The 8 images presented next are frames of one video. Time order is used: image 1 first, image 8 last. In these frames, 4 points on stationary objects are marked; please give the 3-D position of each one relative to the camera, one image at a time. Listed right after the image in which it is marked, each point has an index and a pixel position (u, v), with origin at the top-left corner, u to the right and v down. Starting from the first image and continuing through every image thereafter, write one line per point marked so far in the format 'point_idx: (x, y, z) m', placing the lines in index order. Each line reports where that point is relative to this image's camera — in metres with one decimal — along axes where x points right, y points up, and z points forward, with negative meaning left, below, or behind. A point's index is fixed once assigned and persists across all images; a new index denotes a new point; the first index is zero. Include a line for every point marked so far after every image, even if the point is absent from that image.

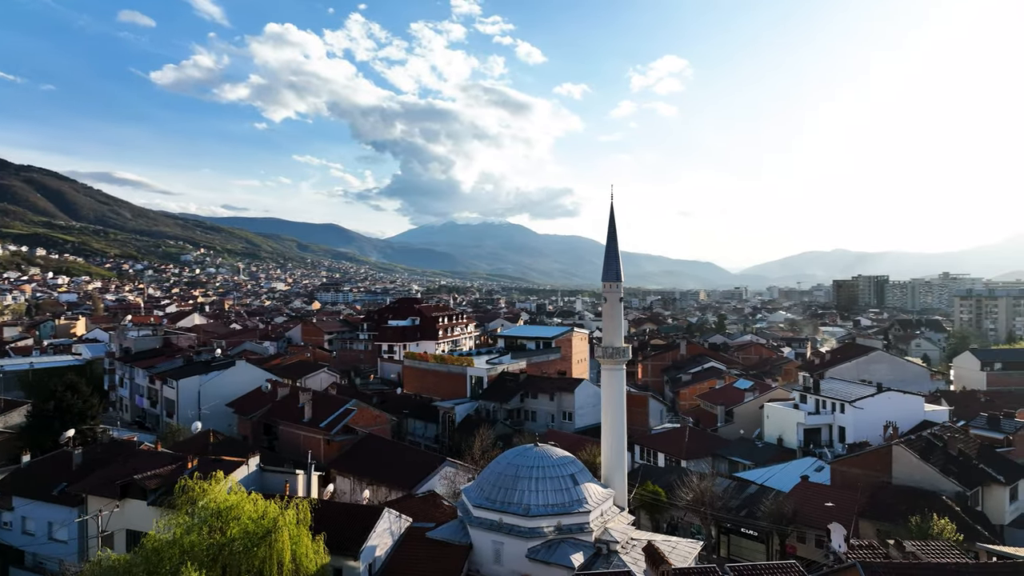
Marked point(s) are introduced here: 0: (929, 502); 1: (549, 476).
0: (+13.2, -6.8, +20.0) m
1: (+1.1, -5.2, +17.8) m
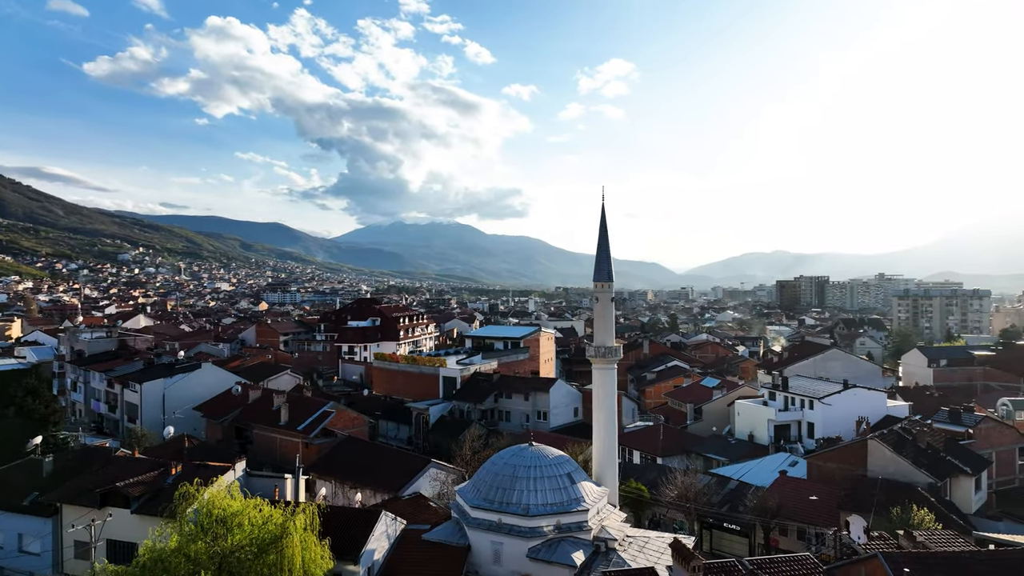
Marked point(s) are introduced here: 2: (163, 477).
0: (+13.0, -6.8, +20.8) m
1: (+1.0, -5.2, +17.8) m
2: (-9.9, -5.4, +18.2) m
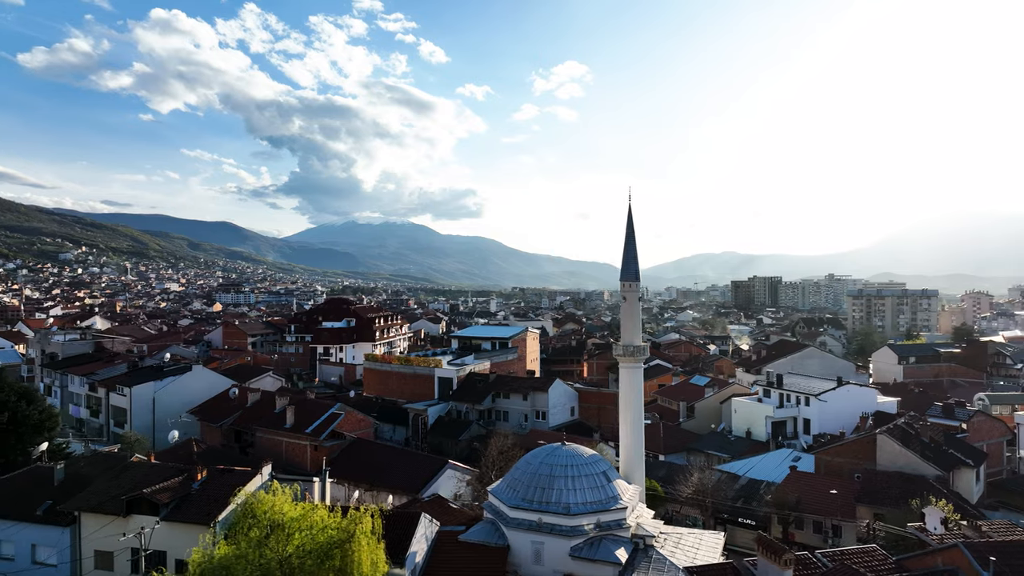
0: (+13.8, -6.8, +21.5) m
1: (+2.0, -5.2, +17.8) m
2: (-8.9, -5.3, +17.6) m
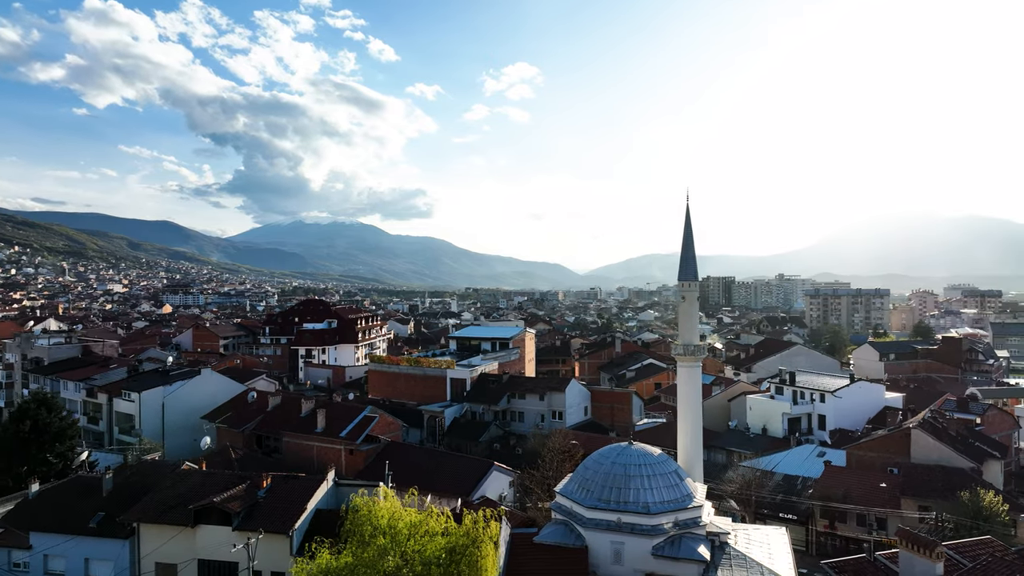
0: (+15.6, -6.7, +22.1) m
1: (+4.1, -5.1, +17.8) m
2: (-6.9, -5.4, +17.0) m
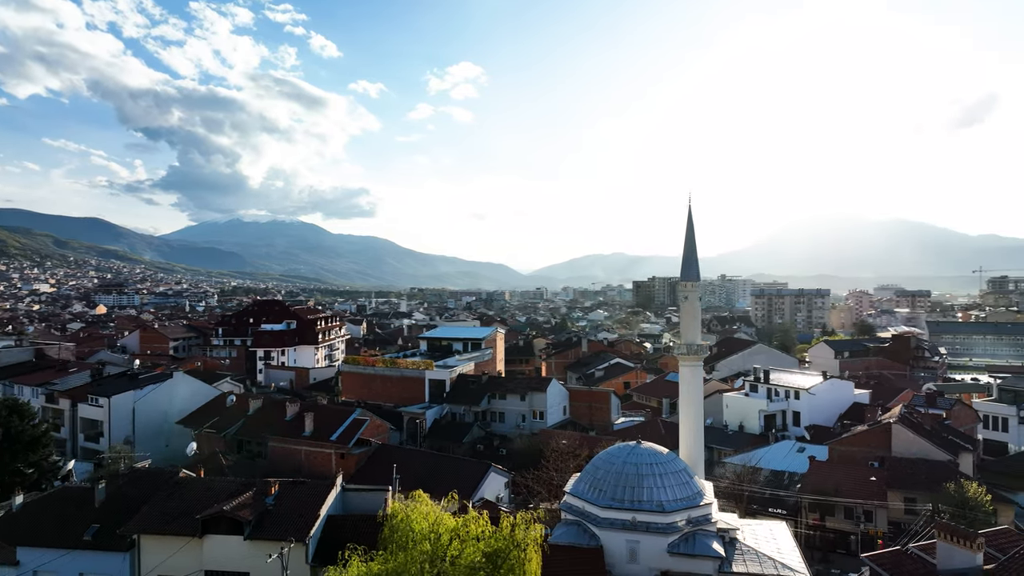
0: (+15.7, -6.7, +23.1) m
1: (+4.4, -5.1, +18.0) m
2: (-6.4, -5.4, +16.5) m
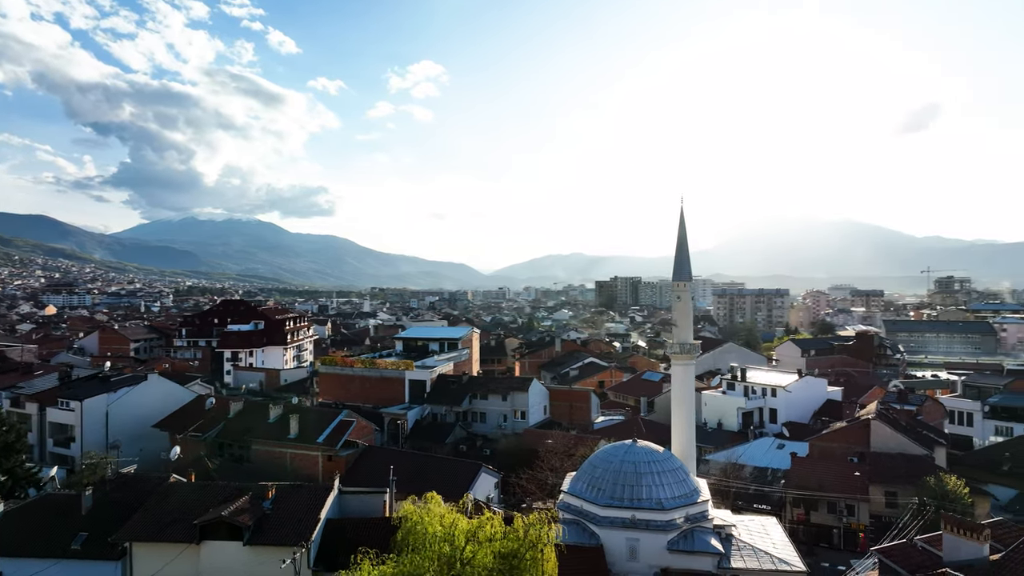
0: (+15.4, -6.7, +23.9) m
1: (+4.4, -5.1, +18.2) m
2: (-6.4, -5.4, +16.1) m
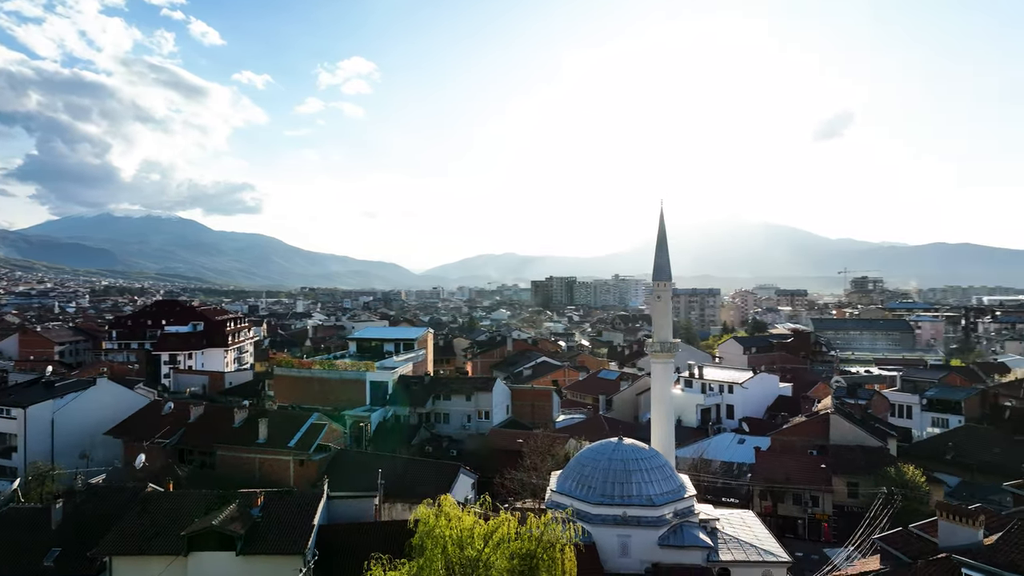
0: (+14.5, -6.8, +25.3) m
1: (+4.1, -5.2, +18.6) m
2: (-6.4, -5.4, +15.5) m
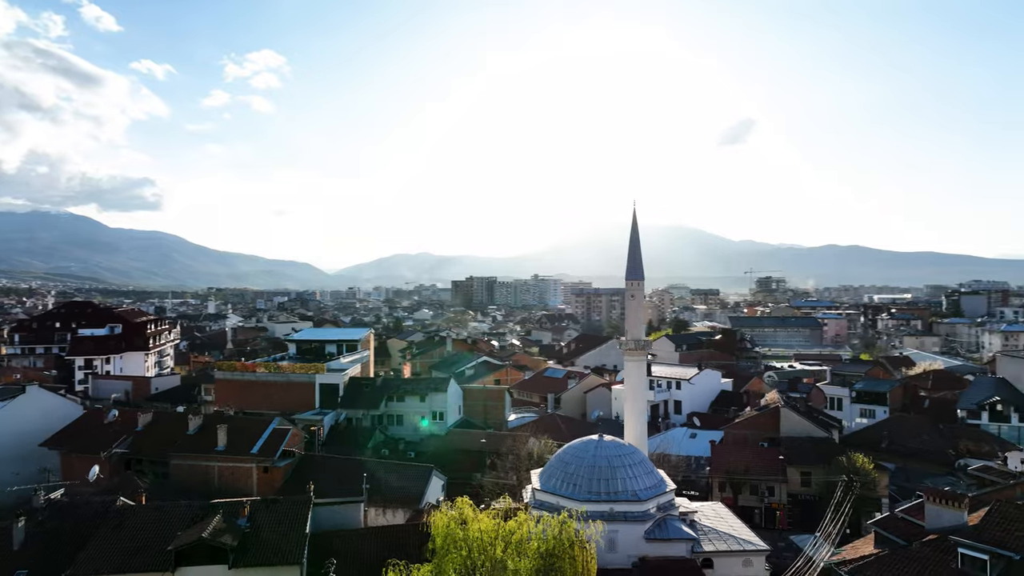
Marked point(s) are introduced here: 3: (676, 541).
0: (+13.3, -6.8, +26.9) m
1: (+3.7, -5.2, +19.1) m
2: (-6.4, -5.4, +14.8) m
3: (+4.5, -7.0, +17.8) m
